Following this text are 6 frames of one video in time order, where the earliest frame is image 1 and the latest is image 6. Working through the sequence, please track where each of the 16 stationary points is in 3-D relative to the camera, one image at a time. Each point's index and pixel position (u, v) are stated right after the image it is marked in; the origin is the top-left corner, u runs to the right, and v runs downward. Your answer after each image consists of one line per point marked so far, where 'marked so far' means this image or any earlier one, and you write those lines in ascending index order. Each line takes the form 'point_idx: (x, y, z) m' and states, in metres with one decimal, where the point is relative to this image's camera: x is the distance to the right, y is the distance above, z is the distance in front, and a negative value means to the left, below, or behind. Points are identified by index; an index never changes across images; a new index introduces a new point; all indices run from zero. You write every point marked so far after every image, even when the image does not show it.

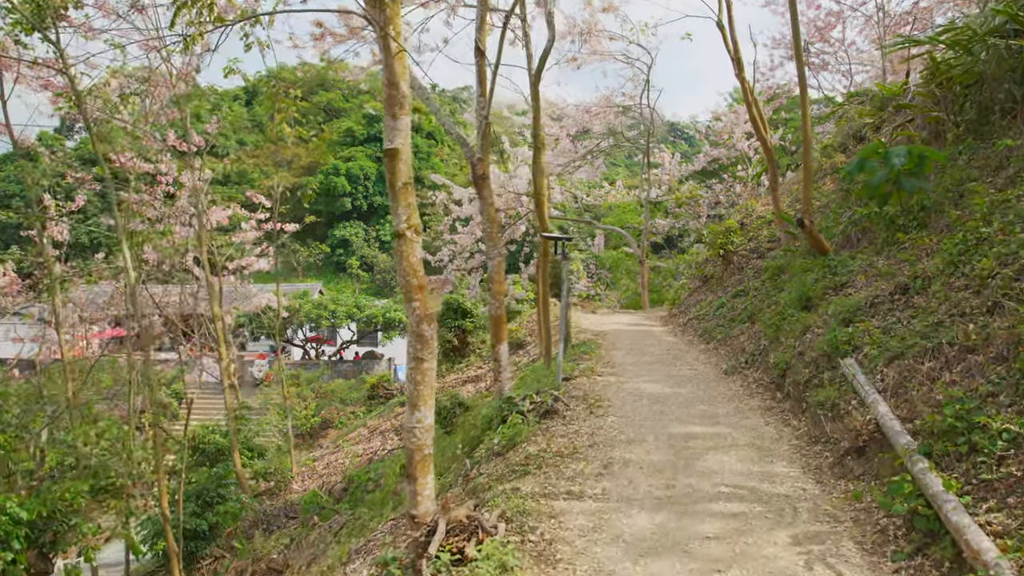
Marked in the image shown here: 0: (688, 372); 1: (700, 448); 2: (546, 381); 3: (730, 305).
0: (+2.2, -1.0, +8.5) m
1: (+1.4, -1.2, +5.1) m
2: (+0.4, -1.1, +8.0) m
3: (+3.8, -0.3, +12.0) m
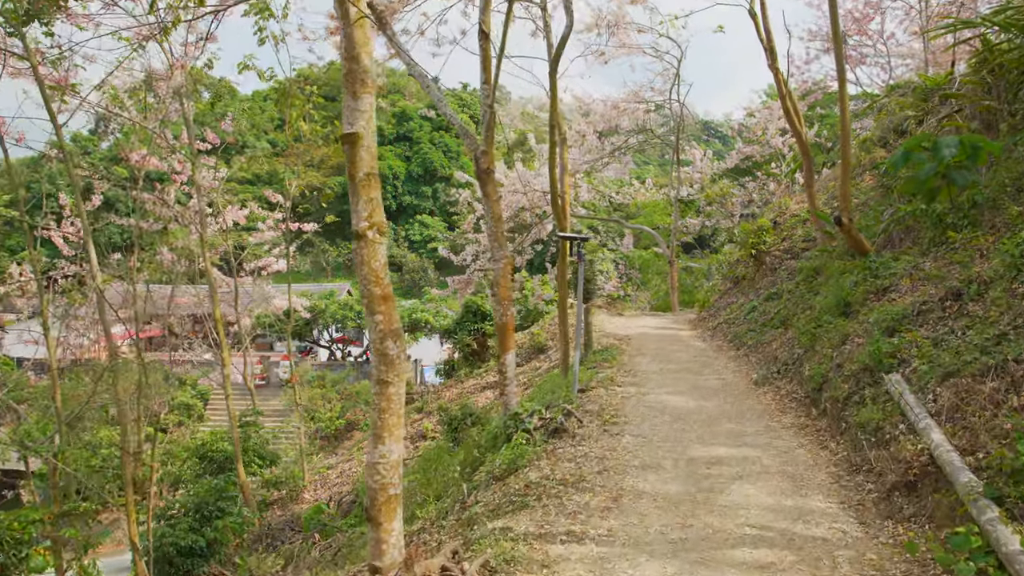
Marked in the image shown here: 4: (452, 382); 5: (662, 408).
0: (+2.3, -1.1, +7.9) m
1: (+1.4, -1.2, +4.5) m
2: (+0.5, -1.1, +7.4) m
3: (+4.1, -0.3, +11.3) m
4: (-1.3, -2.0, +14.4) m
5: (+1.4, -1.1, +6.6) m
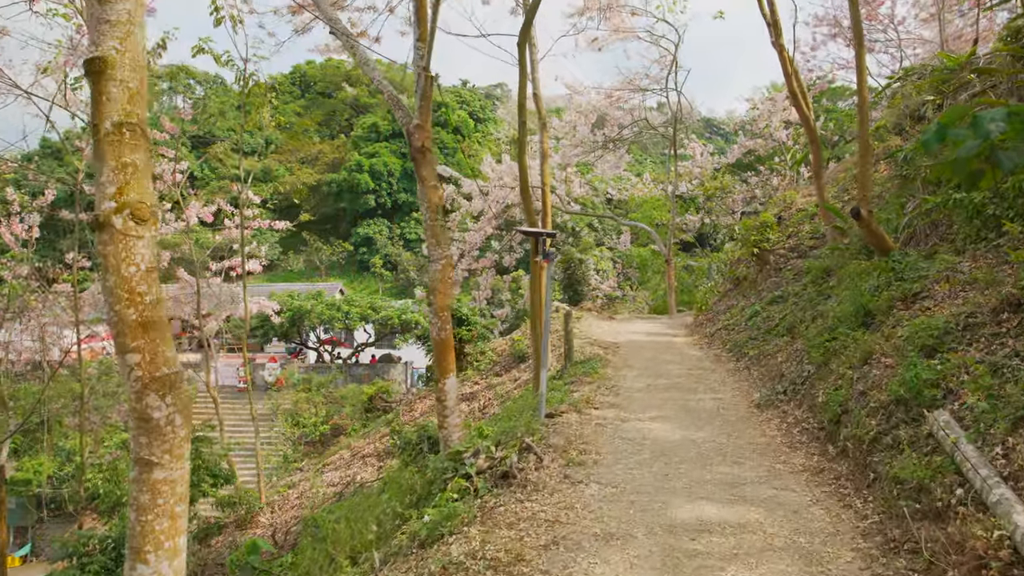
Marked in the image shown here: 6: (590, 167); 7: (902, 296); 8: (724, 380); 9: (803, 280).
0: (+1.9, -1.1, +6.7) m
1: (+1.0, -1.3, +3.3) m
2: (+0.1, -1.2, +6.2) m
3: (+3.7, -0.4, +10.1) m
4: (-1.7, -2.0, +13.2) m
5: (+1.0, -1.2, +5.4) m
6: (+2.2, +3.4, +19.6) m
7: (+3.3, -0.1, +5.9) m
8: (+2.5, -1.1, +8.1) m
9: (+4.2, +0.1, +10.0) m
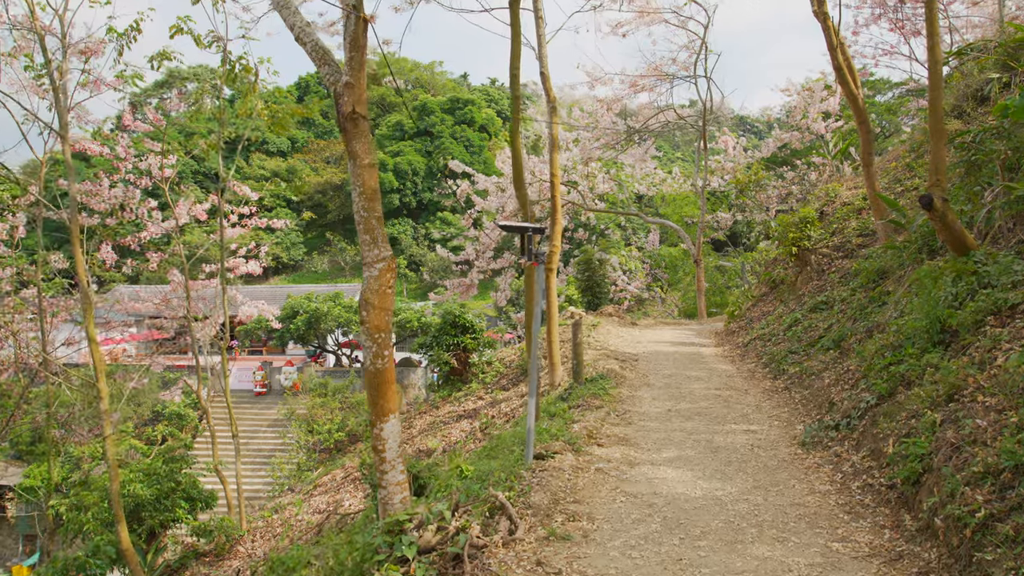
0: (+1.8, -1.2, +5.4) m
1: (+0.7, -1.4, +2.1) m
2: (0.0, -1.3, +5.0) m
3: (+3.7, -0.4, +8.7) m
4: (-1.5, -2.1, +12.1) m
5: (+0.8, -1.3, +4.1) m
6: (+2.7, +3.3, +18.2) m
7: (+3.2, -0.1, +4.5) m
8: (+2.4, -1.1, +6.8) m
9: (+4.2, 0.0, +8.6) m
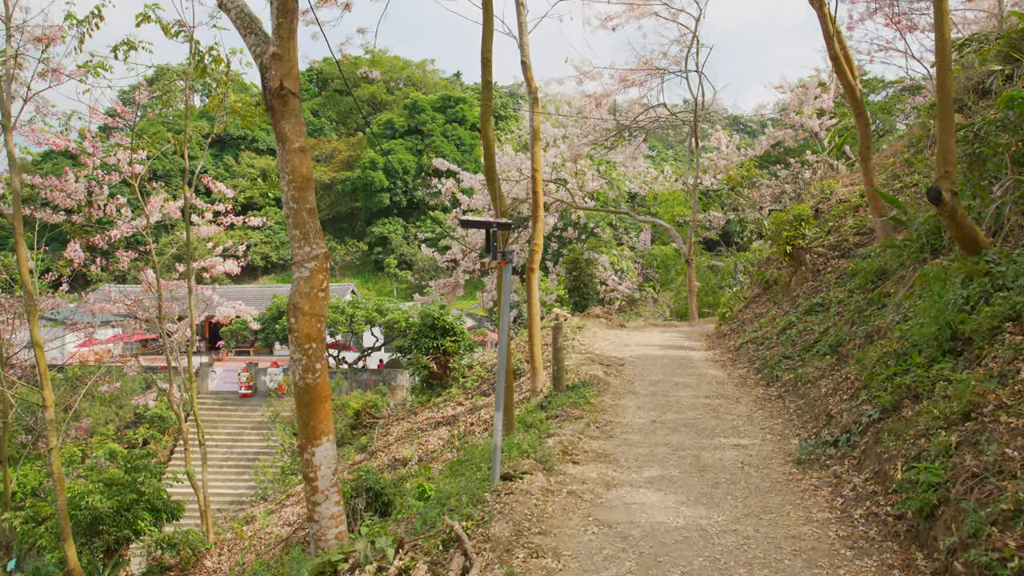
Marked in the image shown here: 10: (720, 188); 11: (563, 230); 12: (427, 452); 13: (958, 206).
0: (+1.6, -1.2, +4.9) m
1: (+0.5, -1.4, +1.6) m
2: (-0.3, -1.3, +4.5) m
3: (+3.5, -0.4, +8.2) m
4: (-1.8, -2.1, +11.6) m
5: (+0.6, -1.3, +3.6) m
6: (+2.3, +3.3, +17.8) m
7: (+2.9, -0.1, +4.1) m
8: (+2.2, -1.2, +6.3) m
9: (+4.0, 0.0, +8.1) m
10: (+5.6, +2.7, +18.6) m
11: (+1.4, +1.6, +18.5) m
12: (-1.1, -2.1, +9.0) m
13: (+3.3, +0.6, +5.1) m
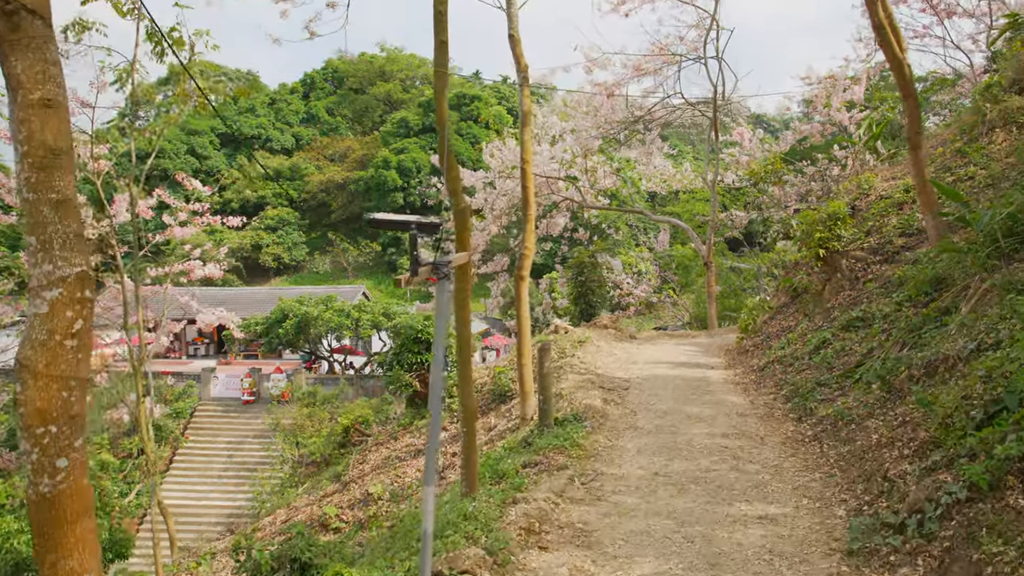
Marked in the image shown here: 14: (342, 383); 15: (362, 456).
0: (+1.3, -1.3, +3.6) m
1: (+0.1, -1.5, +0.3) m
2: (-0.6, -1.4, +3.3) m
3: (+3.3, -0.6, +6.9) m
4: (-1.9, -2.2, +10.4) m
5: (+0.3, -1.4, +2.4) m
6: (+2.4, +3.2, +16.4) m
7: (+2.6, -0.3, +2.7) m
8: (+1.9, -1.3, +5.0) m
9: (+3.8, -0.1, +6.7) m
10: (+5.7, +2.6, +17.2) m
11: (+1.5, +1.4, +17.2) m
12: (-1.3, -2.2, +7.7) m
13: (+3.0, +0.5, +3.8) m
14: (-4.6, -2.6, +18.3) m
15: (-2.2, -2.4, +10.1) m
